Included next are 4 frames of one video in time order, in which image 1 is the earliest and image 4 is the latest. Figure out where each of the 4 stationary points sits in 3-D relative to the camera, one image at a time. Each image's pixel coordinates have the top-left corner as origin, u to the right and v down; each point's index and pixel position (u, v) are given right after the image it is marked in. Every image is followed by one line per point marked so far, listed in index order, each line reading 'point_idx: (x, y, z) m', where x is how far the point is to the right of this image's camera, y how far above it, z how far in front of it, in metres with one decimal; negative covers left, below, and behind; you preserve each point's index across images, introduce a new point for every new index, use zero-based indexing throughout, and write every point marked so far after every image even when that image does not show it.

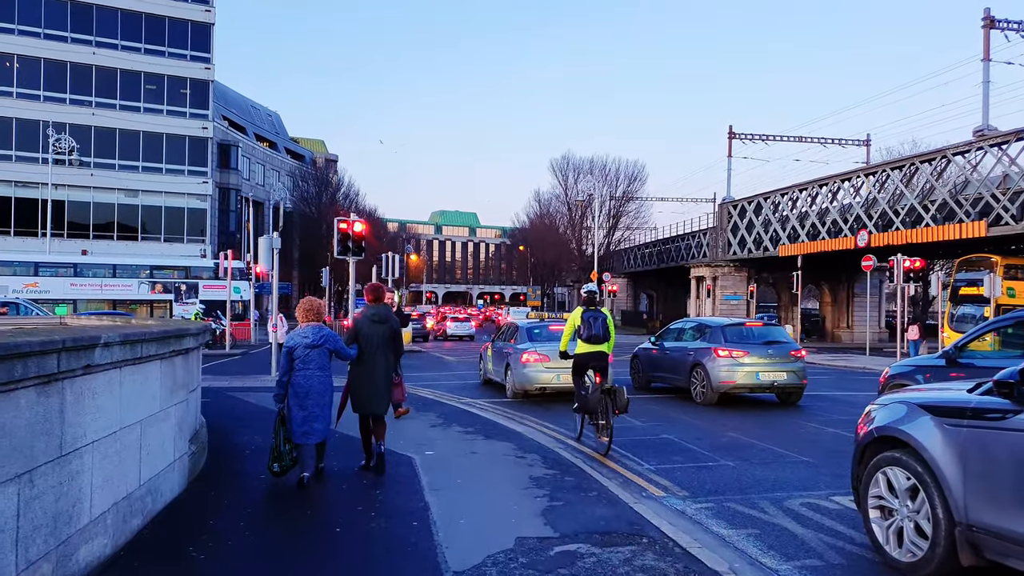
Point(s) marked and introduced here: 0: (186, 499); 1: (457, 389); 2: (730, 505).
0: (-2.3, -1.5, +6.1) m
1: (-1.1, -1.9, +16.1) m
2: (+1.7, -1.7, +6.5) m
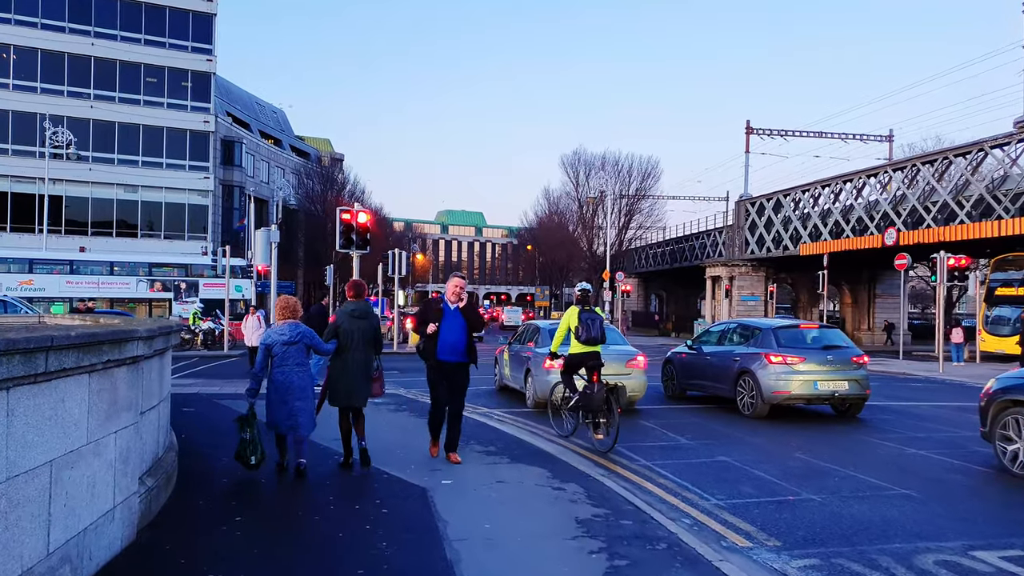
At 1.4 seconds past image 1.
0: (-2.1, -1.5, +4.6) m
1: (-0.7, -1.9, +14.7) m
2: (+1.9, -1.6, +5.0) m
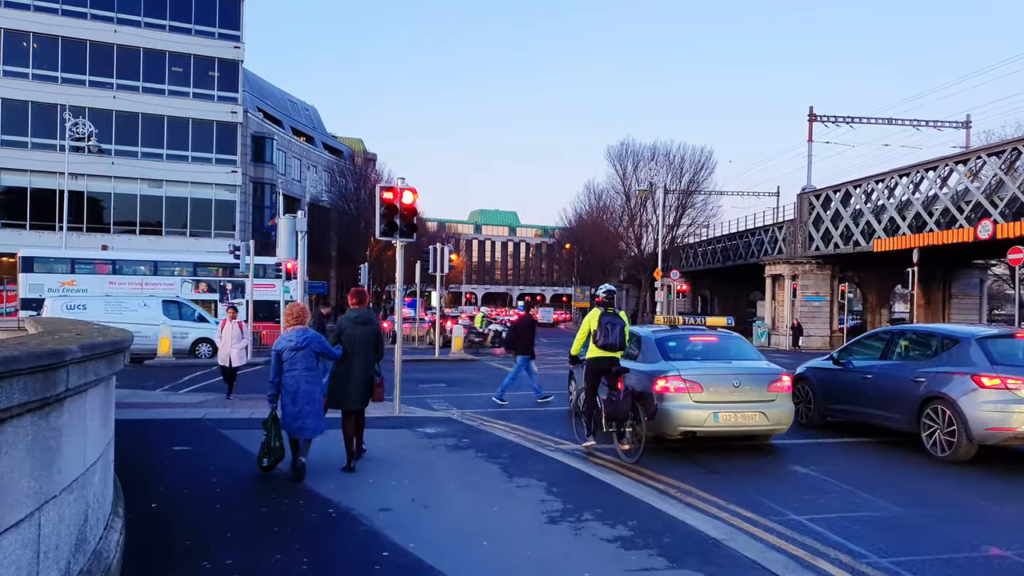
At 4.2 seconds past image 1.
0: (-1.3, -1.4, +1.6) m
1: (+0.4, -1.8, +11.6) m
2: (+2.7, -1.6, +1.9) m
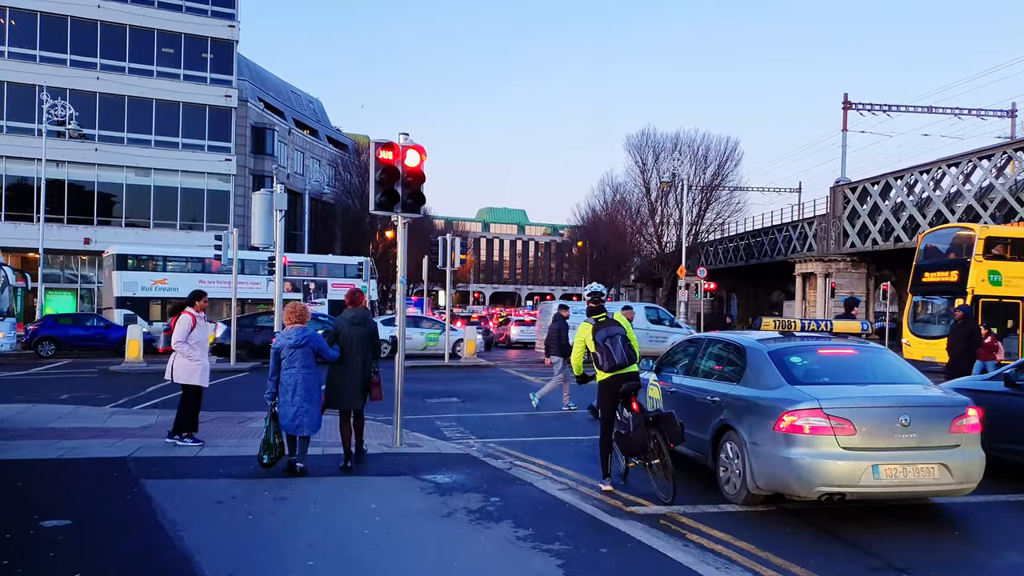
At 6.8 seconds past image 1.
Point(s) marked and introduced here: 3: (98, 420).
0: (-1.0, -1.3, -1.3) m
1: (+0.8, -1.7, +8.7) m
2: (+3.1, -1.5, -1.1) m
3: (-5.3, -1.7, +10.9) m
